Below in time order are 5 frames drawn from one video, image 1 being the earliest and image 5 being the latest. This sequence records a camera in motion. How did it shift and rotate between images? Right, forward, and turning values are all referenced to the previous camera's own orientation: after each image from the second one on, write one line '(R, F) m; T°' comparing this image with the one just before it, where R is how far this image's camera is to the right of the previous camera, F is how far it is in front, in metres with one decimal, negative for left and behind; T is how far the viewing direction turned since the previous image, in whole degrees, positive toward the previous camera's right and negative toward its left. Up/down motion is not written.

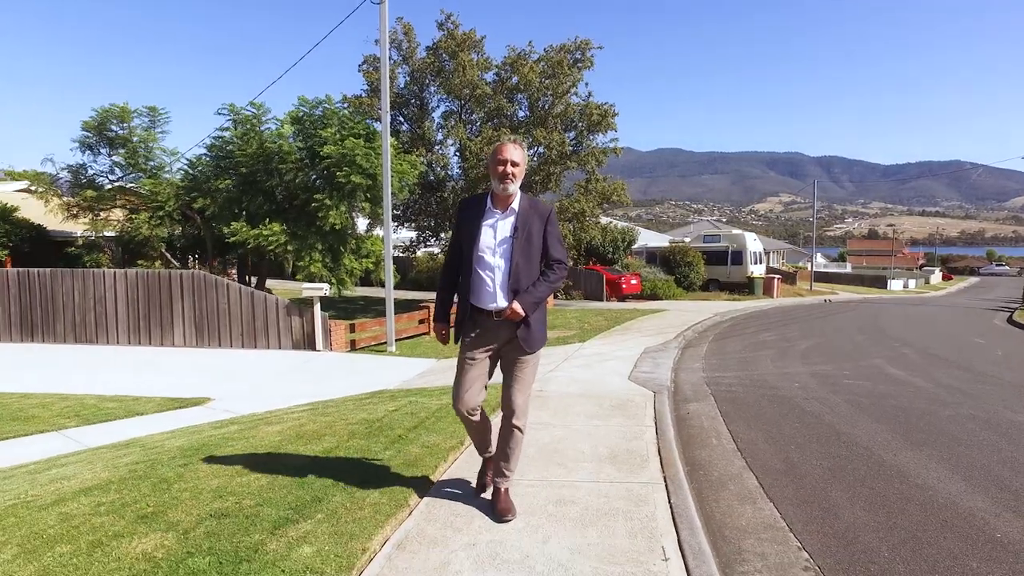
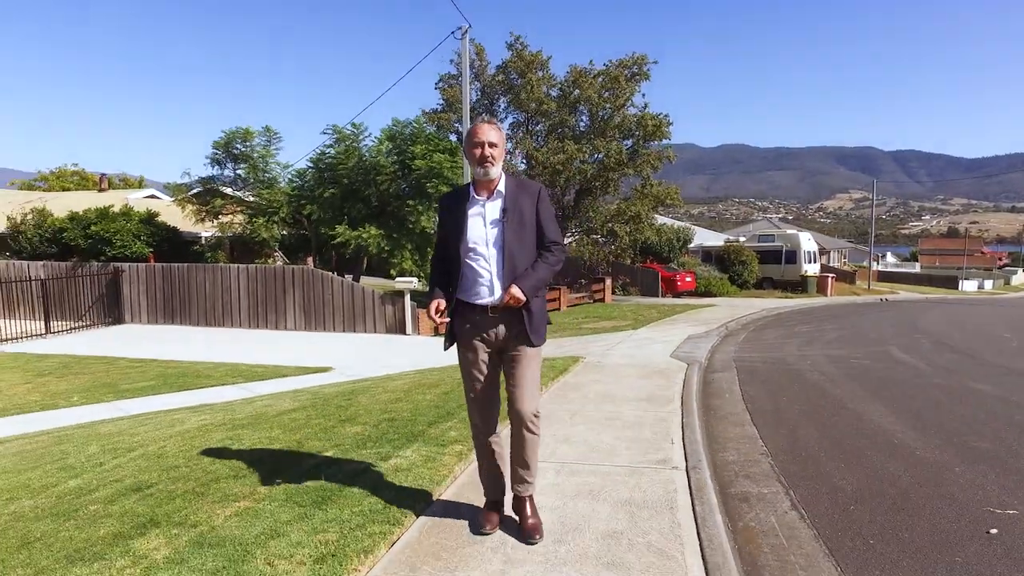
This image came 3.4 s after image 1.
(-0.1, -2.1) m; -5°
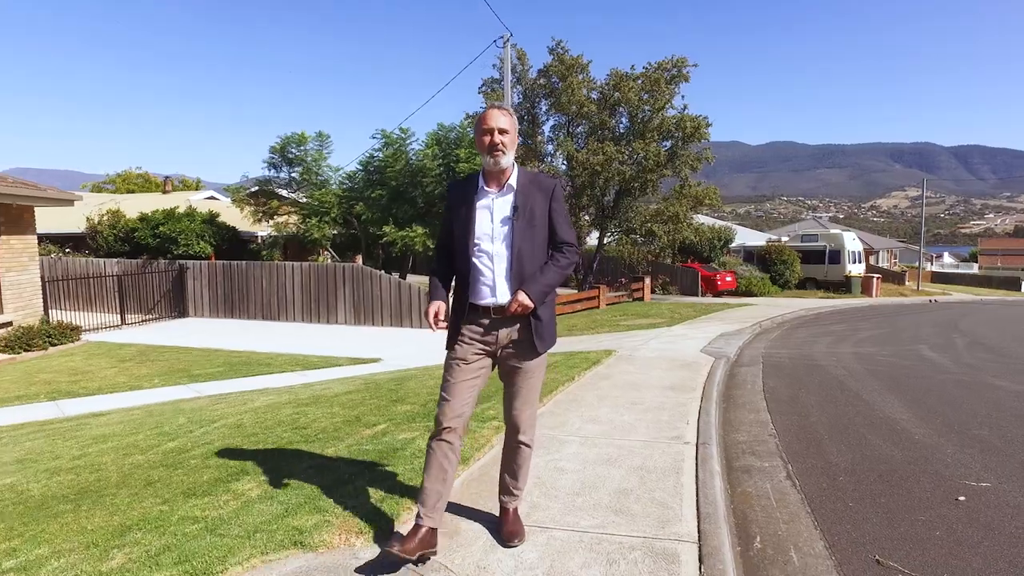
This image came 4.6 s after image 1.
(+0.1, -0.7) m; -4°
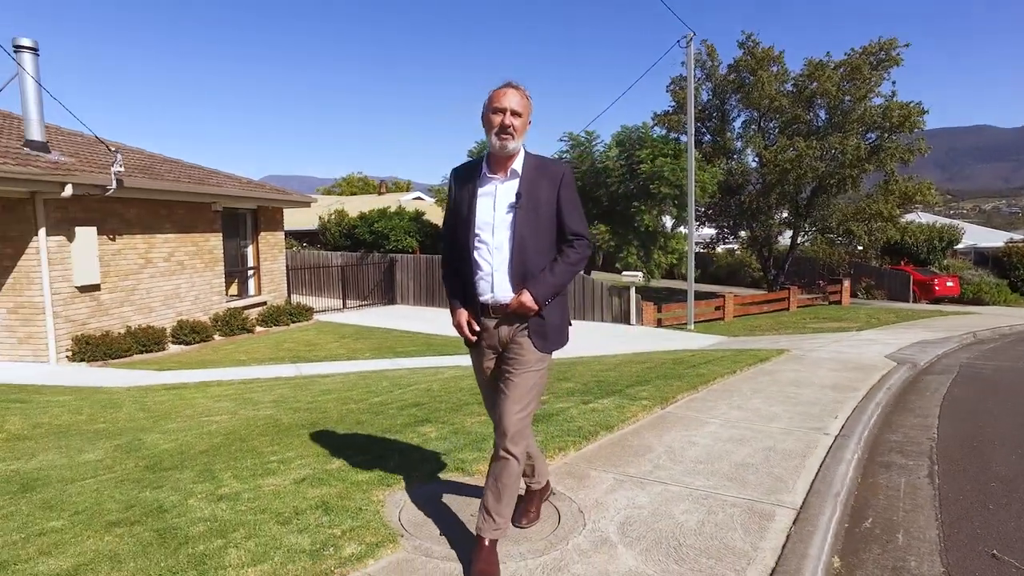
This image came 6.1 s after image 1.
(+0.4, -0.6) m; -16°
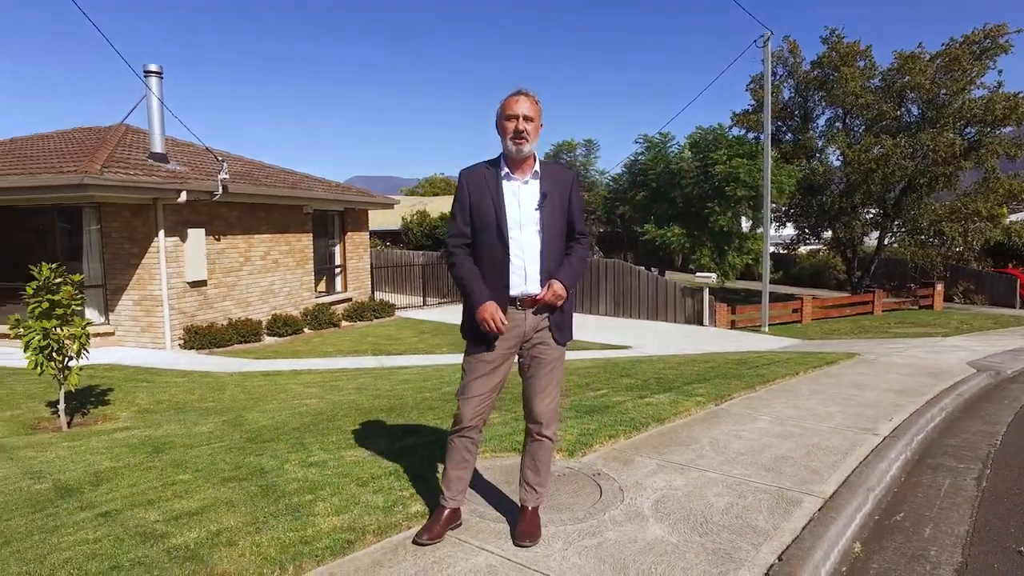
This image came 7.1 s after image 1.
(+0.2, -0.4) m; -7°
